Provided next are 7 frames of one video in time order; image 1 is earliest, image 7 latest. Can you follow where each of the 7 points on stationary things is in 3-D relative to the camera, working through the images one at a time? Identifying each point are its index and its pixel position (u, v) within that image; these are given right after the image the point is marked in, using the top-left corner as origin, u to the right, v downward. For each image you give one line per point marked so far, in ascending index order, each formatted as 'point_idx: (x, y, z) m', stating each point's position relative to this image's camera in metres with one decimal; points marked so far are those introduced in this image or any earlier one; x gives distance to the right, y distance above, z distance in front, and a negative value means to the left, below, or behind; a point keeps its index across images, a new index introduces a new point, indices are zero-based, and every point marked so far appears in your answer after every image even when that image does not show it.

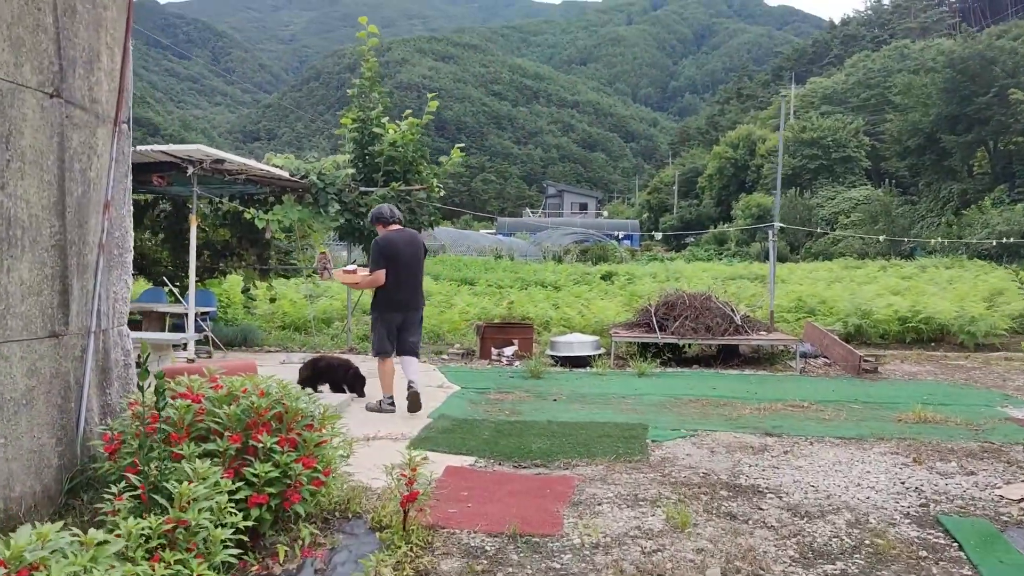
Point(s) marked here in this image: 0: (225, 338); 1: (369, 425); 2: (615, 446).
0: (-3.2, -0.6, +10.1) m
1: (-0.9, -0.9, +5.7) m
2: (+0.6, -0.9, +5.3) m
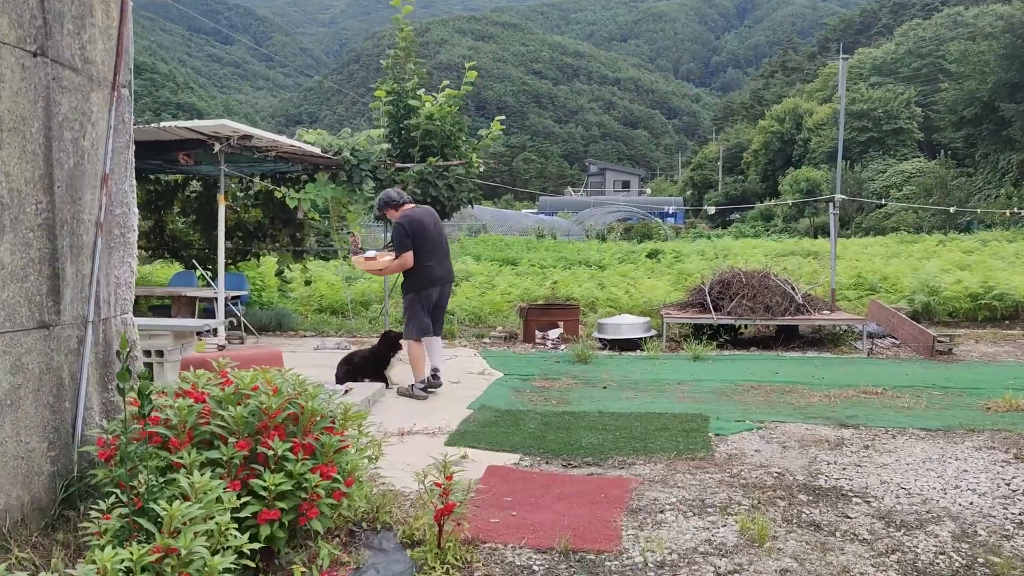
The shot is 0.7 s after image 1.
0: (-2.7, -0.4, +9.8) m
1: (-0.6, -0.8, +5.2) m
2: (+0.9, -0.8, +4.8) m
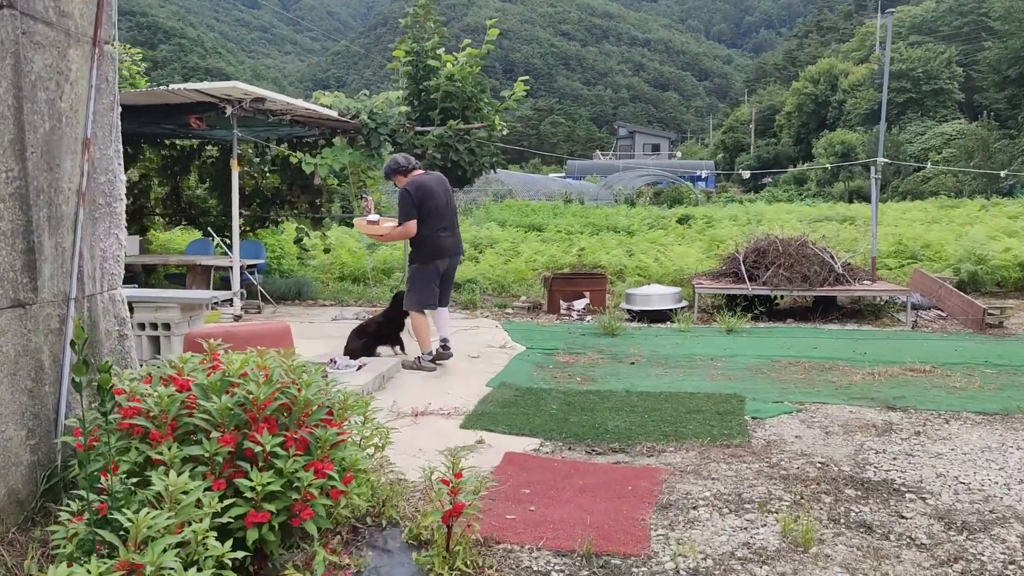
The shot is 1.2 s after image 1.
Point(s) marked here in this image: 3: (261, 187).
0: (-2.5, 0.0, +9.5) m
1: (-0.5, -0.6, +4.9) m
2: (+1.0, -0.7, +4.4) m
3: (-2.7, +1.1, +9.8) m
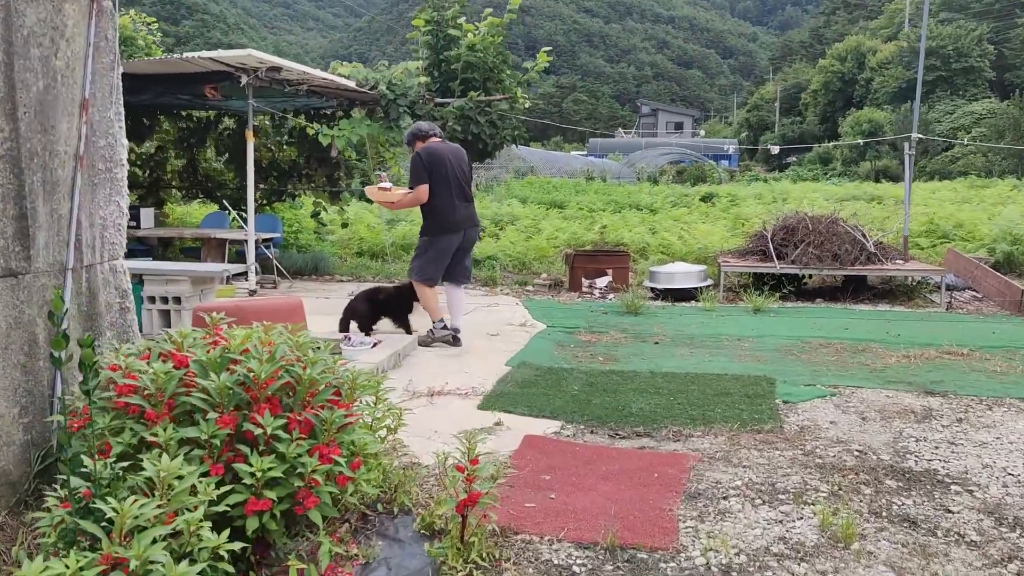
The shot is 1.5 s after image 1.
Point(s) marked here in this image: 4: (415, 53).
0: (-2.3, +0.2, +9.4) m
1: (-0.4, -0.5, +4.8) m
2: (+1.0, -0.6, +4.2) m
3: (-2.5, +1.4, +9.6) m
4: (-1.0, +2.3, +9.0) m
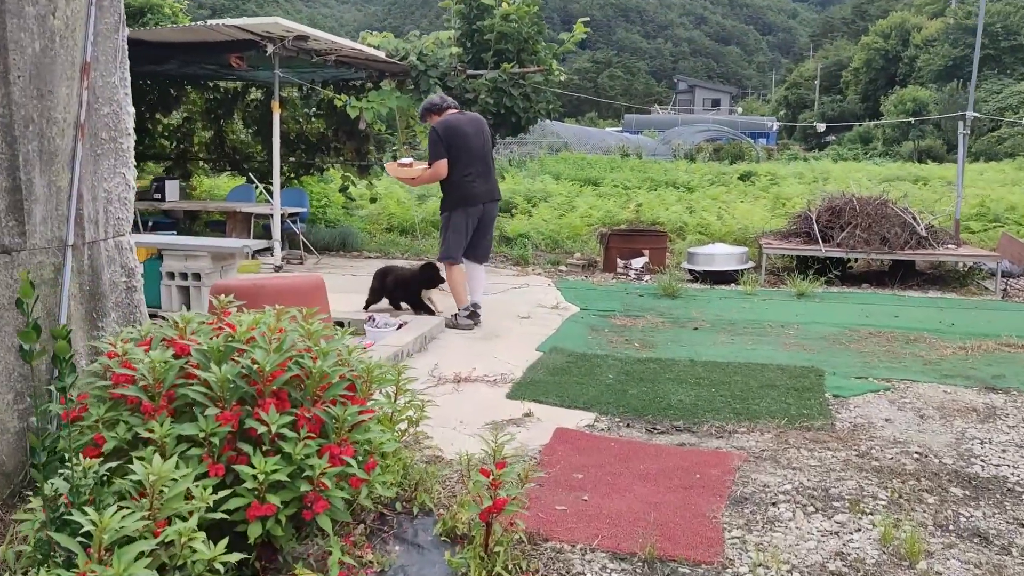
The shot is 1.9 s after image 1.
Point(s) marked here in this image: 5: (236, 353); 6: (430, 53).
0: (-1.9, +0.5, +9.2) m
1: (-0.3, -0.4, +4.5) m
2: (+1.2, -0.5, +3.9) m
3: (-2.1, +1.6, +9.4) m
4: (-0.6, +2.5, +8.7) m
5: (-0.7, -0.2, +2.4) m
6: (-0.7, +2.1, +8.3) m
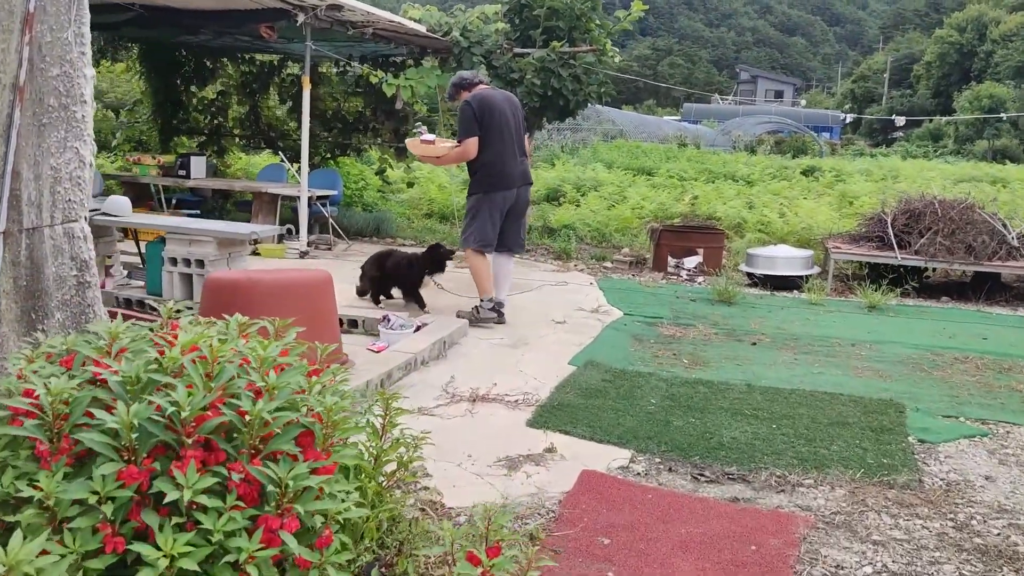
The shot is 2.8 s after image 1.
0: (-1.5, +0.6, +8.7) m
1: (-0.1, -0.4, +4.0) m
2: (+1.3, -0.6, +3.3) m
3: (-1.7, +1.7, +8.9) m
4: (-0.1, +2.6, +8.1) m
5: (-0.7, -0.2, +1.8) m
6: (-0.3, +2.2, +7.7) m
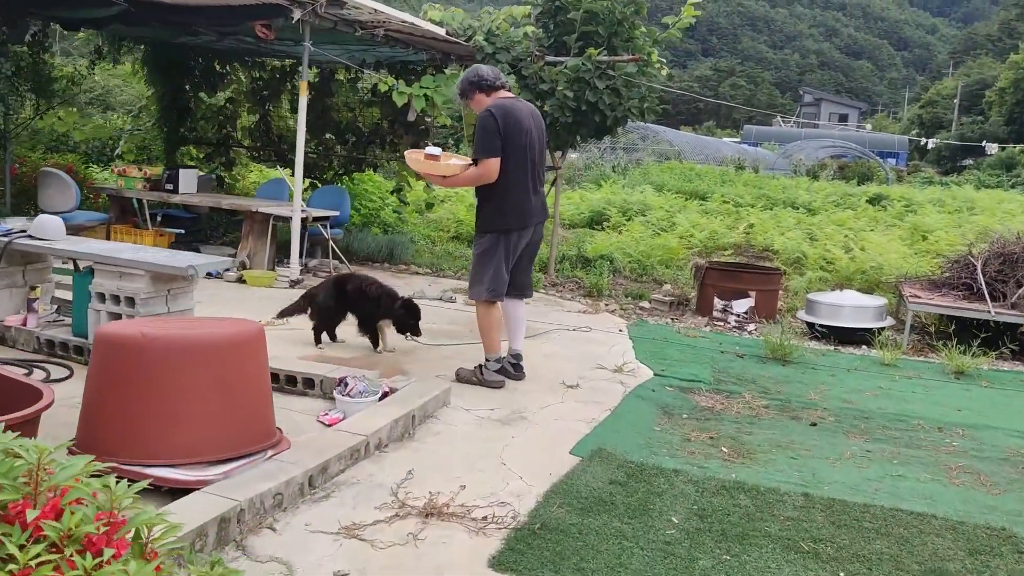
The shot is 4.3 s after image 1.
0: (-1.3, +0.3, +7.8) m
1: (-0.2, -0.6, +3.0) m
2: (+1.1, -0.8, +2.3) m
3: (-1.4, +1.5, +8.1) m
4: (+0.1, +2.3, +7.2) m
5: (-0.9, -0.4, +0.9) m
6: (-0.1, +1.9, +6.8) m
